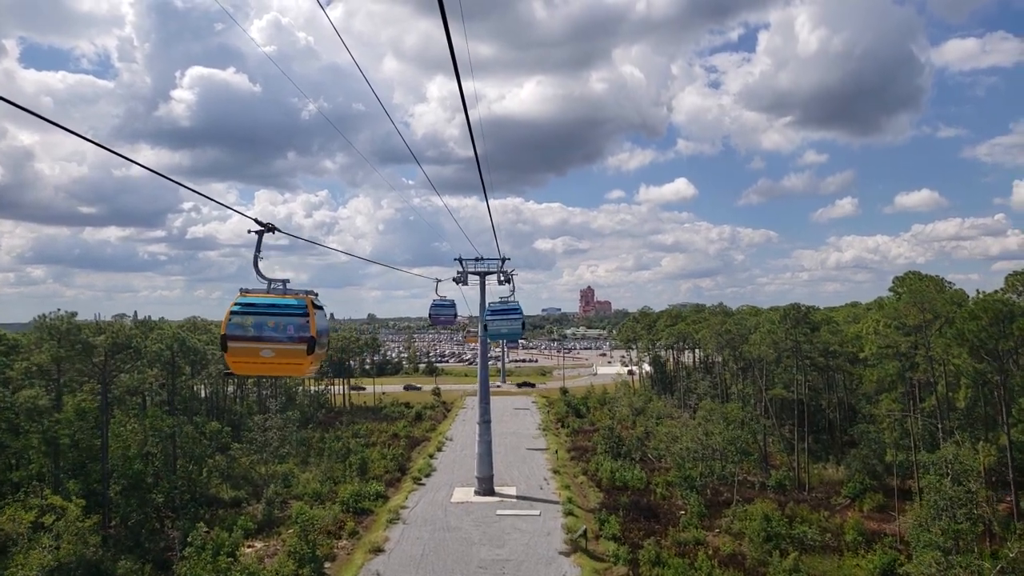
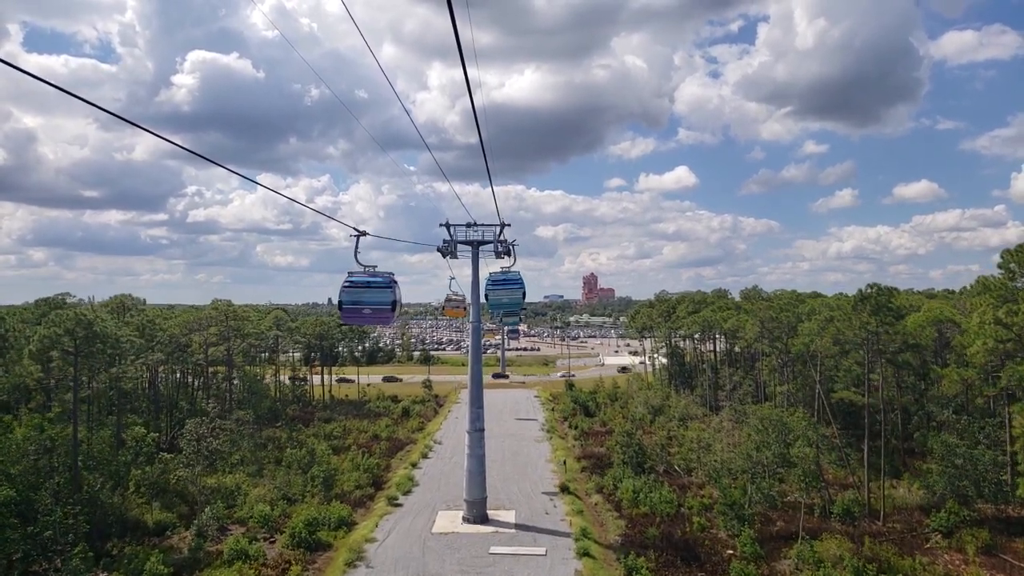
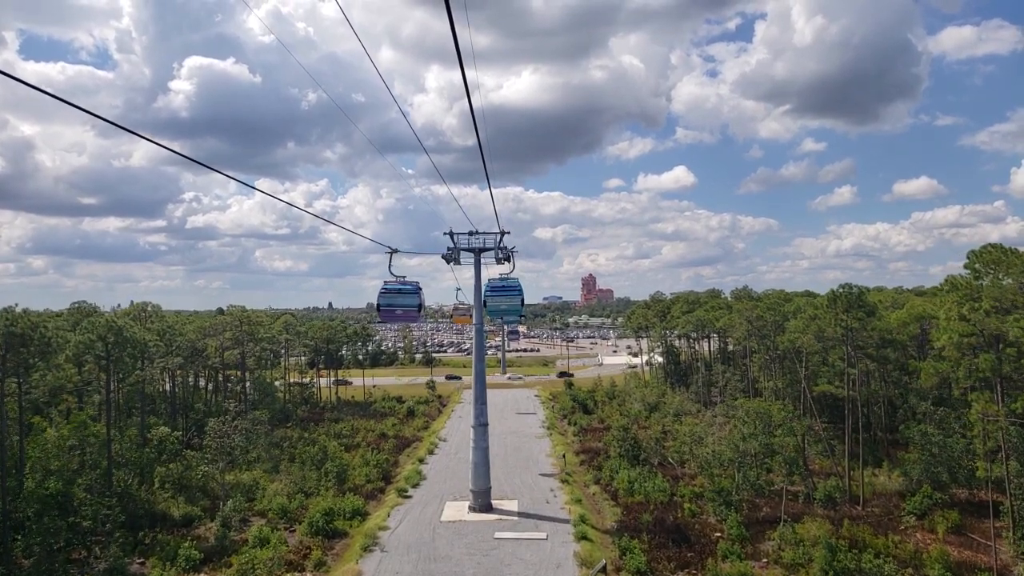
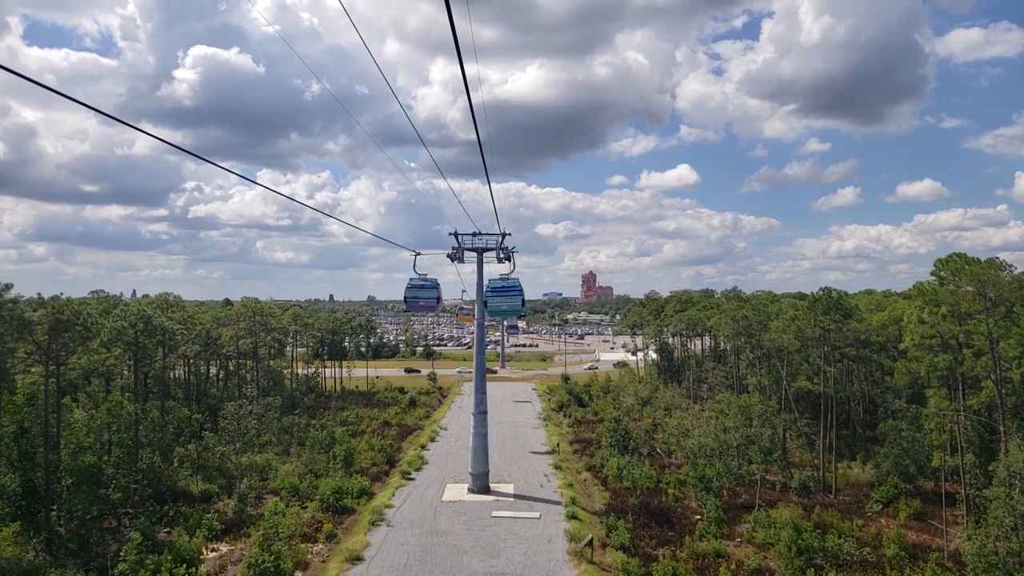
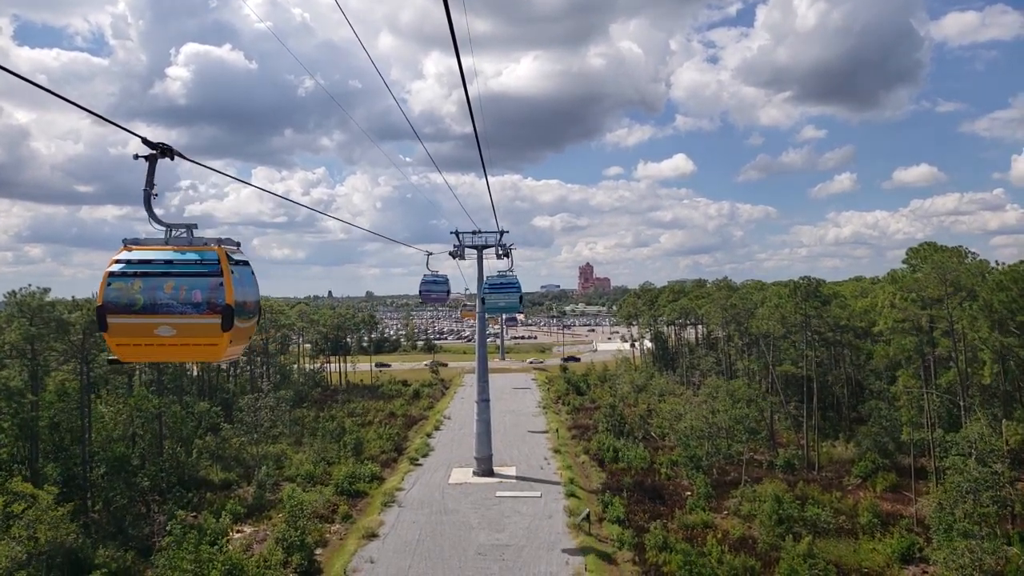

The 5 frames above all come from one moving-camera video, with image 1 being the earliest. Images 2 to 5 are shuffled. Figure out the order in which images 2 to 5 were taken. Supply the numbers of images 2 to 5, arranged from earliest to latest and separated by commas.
5, 4, 3, 2
